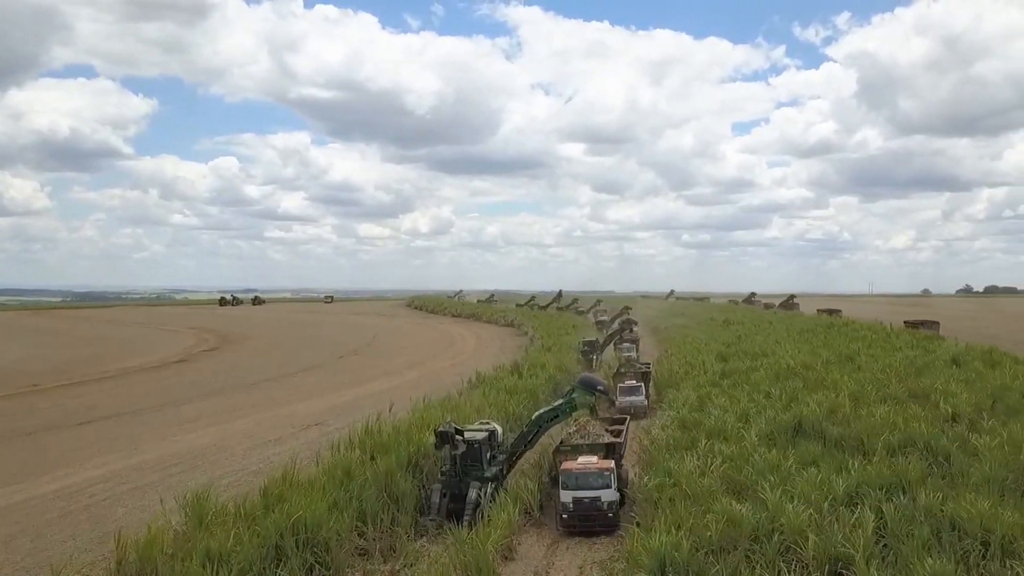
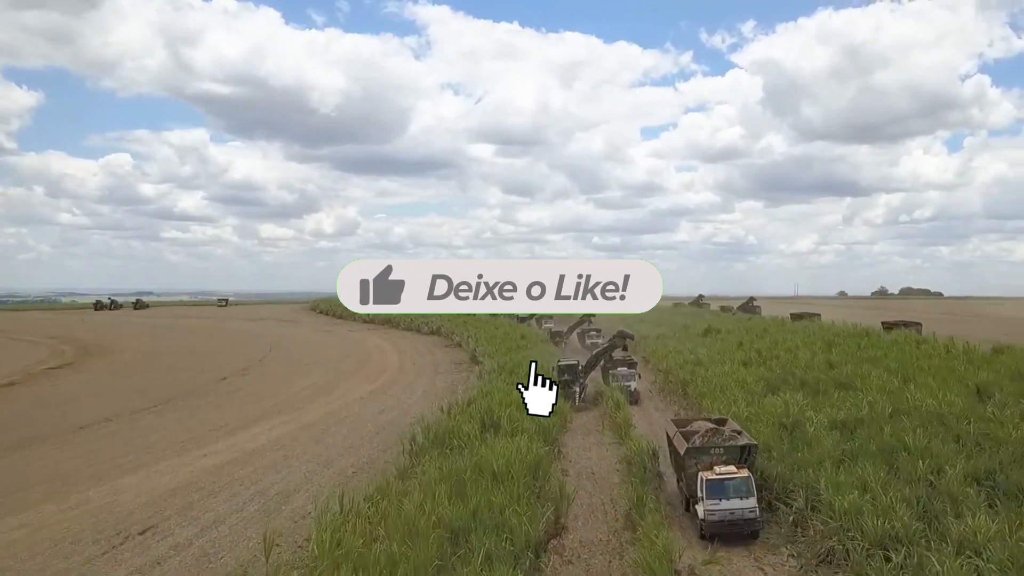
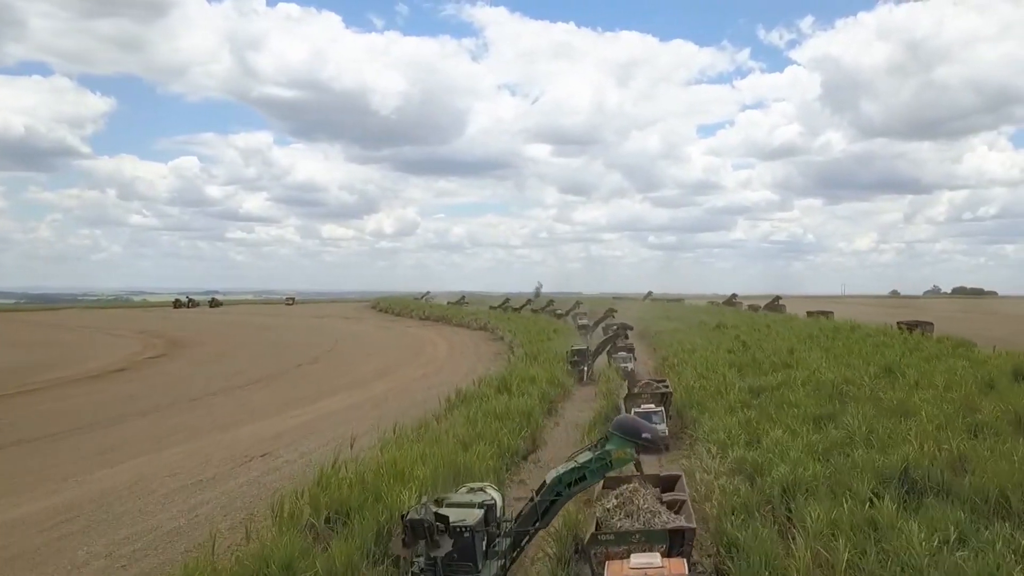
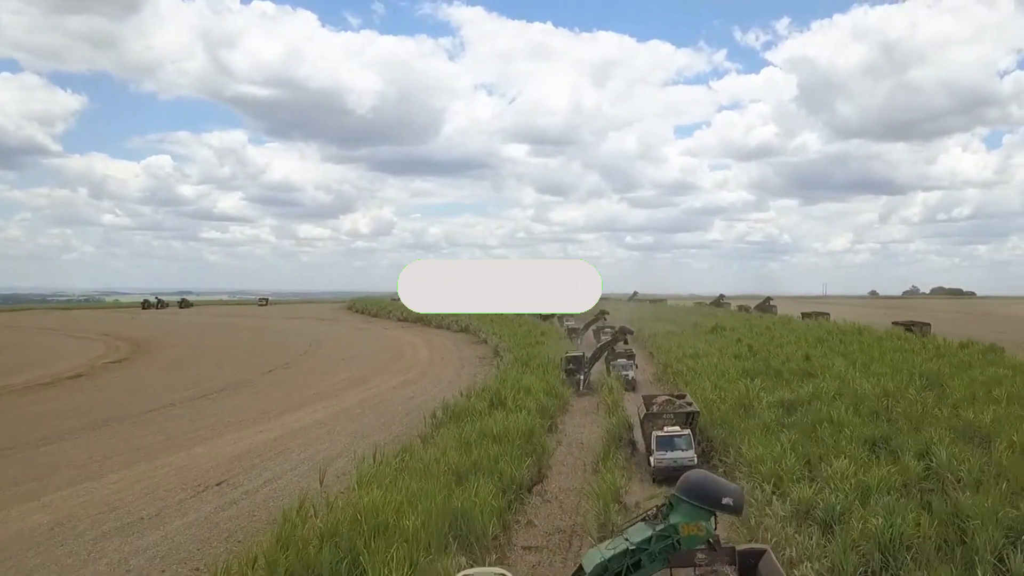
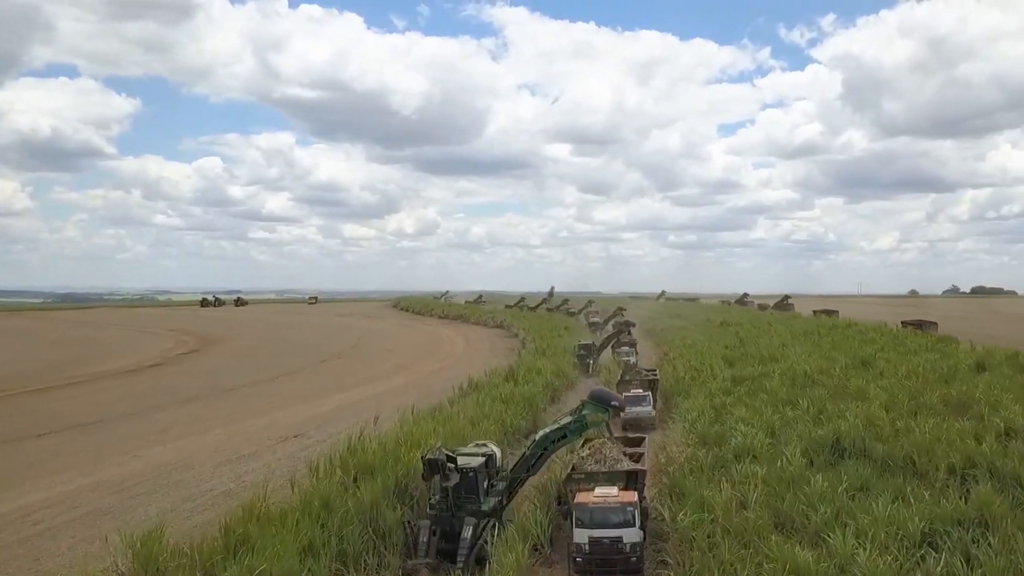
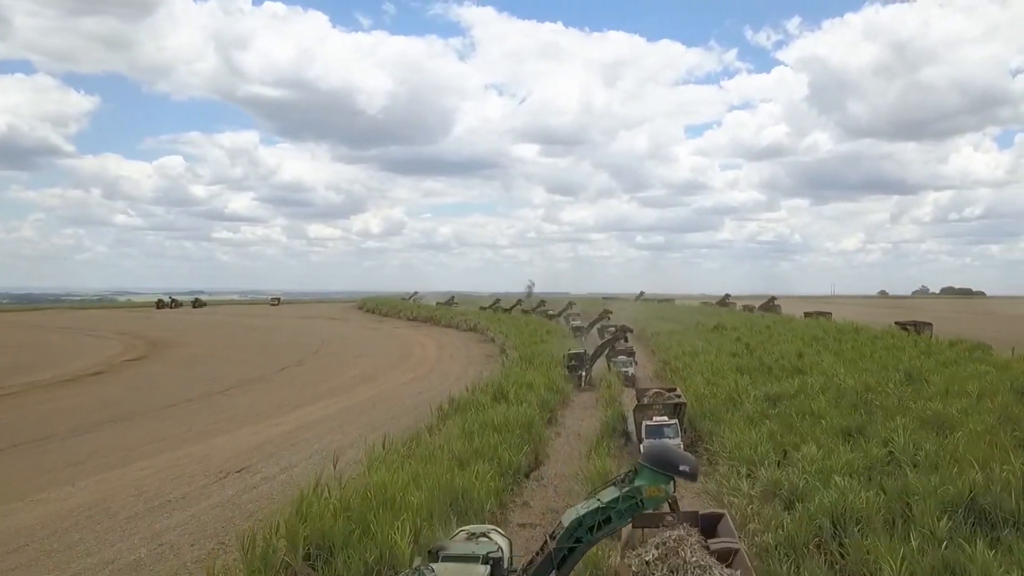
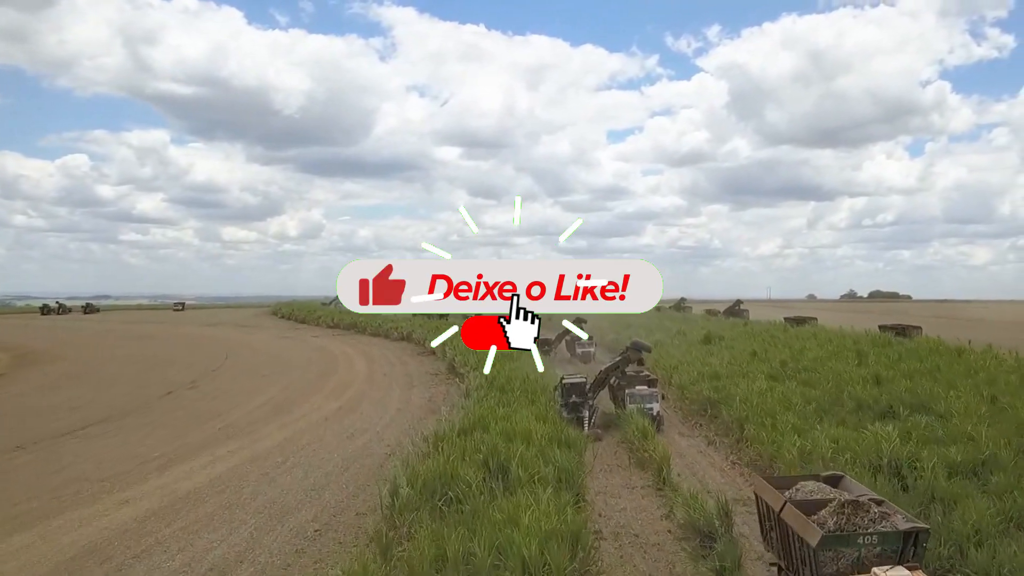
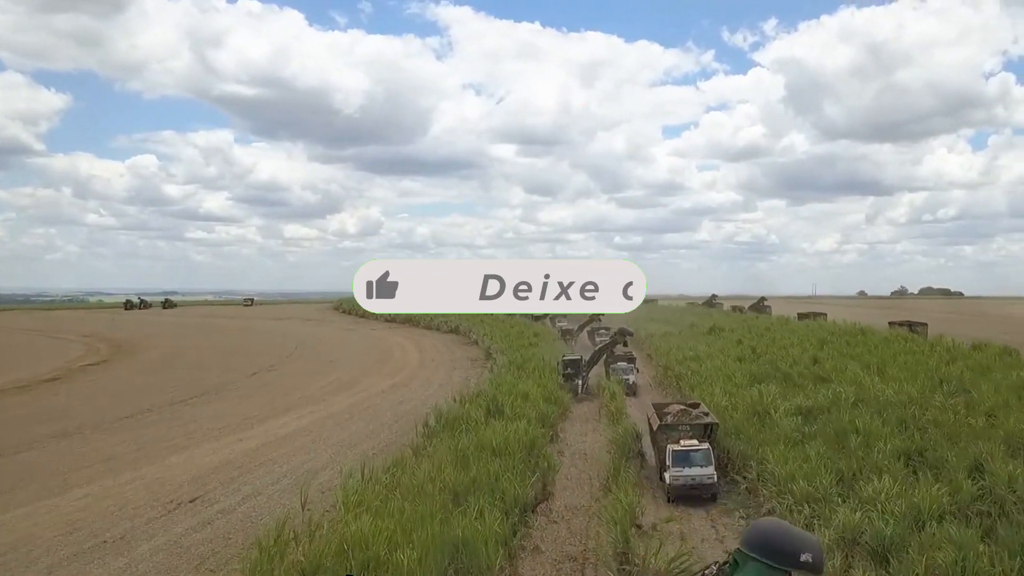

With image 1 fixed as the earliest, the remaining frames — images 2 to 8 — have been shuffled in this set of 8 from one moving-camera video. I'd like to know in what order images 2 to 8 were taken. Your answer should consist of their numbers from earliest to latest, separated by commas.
5, 3, 6, 4, 8, 2, 7
